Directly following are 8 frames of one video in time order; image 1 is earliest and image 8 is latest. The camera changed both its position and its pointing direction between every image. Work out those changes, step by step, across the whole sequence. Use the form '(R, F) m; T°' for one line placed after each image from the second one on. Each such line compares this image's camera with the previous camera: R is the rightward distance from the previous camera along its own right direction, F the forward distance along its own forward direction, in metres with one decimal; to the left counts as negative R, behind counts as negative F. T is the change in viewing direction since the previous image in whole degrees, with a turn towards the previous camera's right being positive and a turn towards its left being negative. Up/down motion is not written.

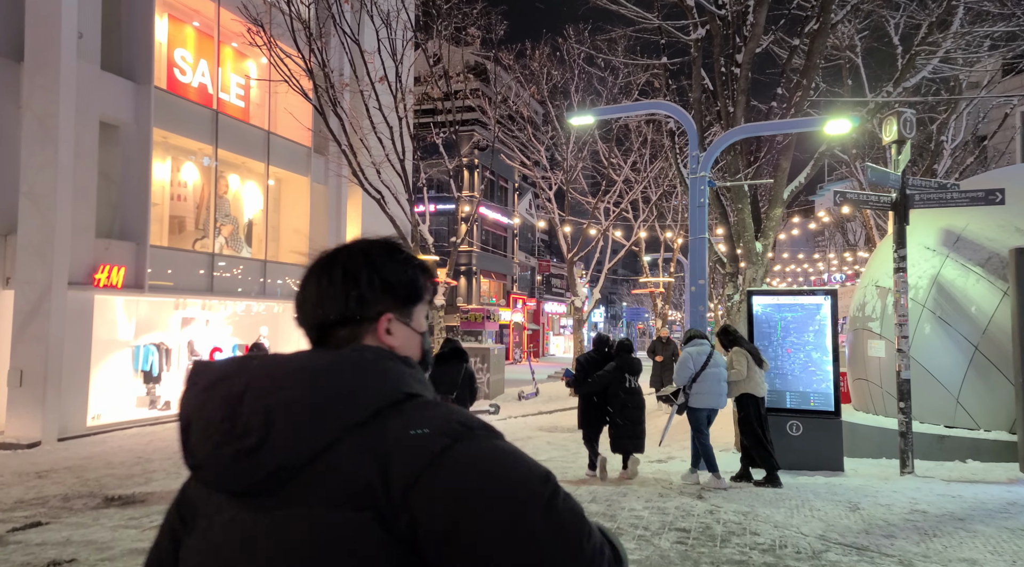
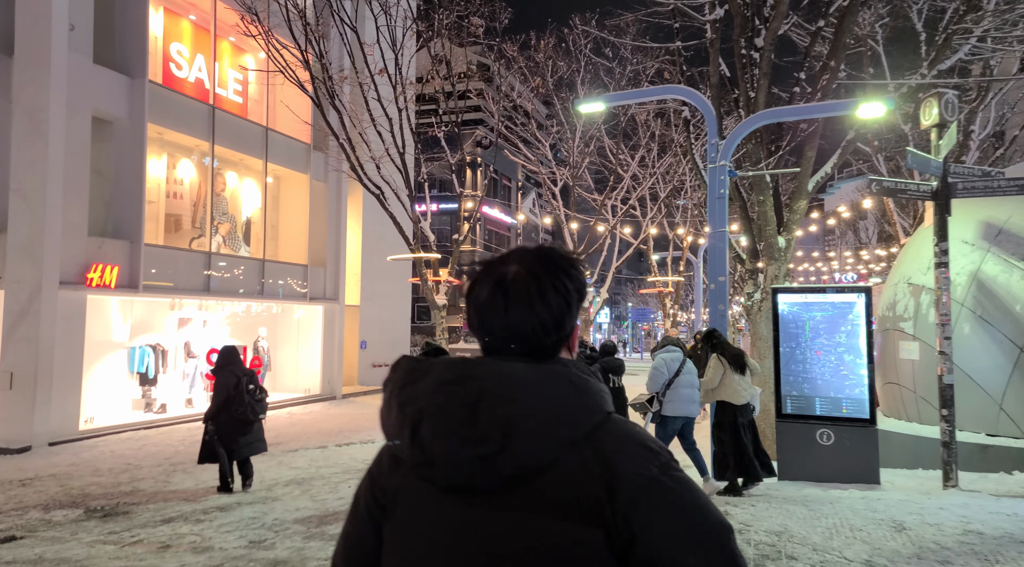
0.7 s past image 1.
(0.0, +0.6) m; 0°
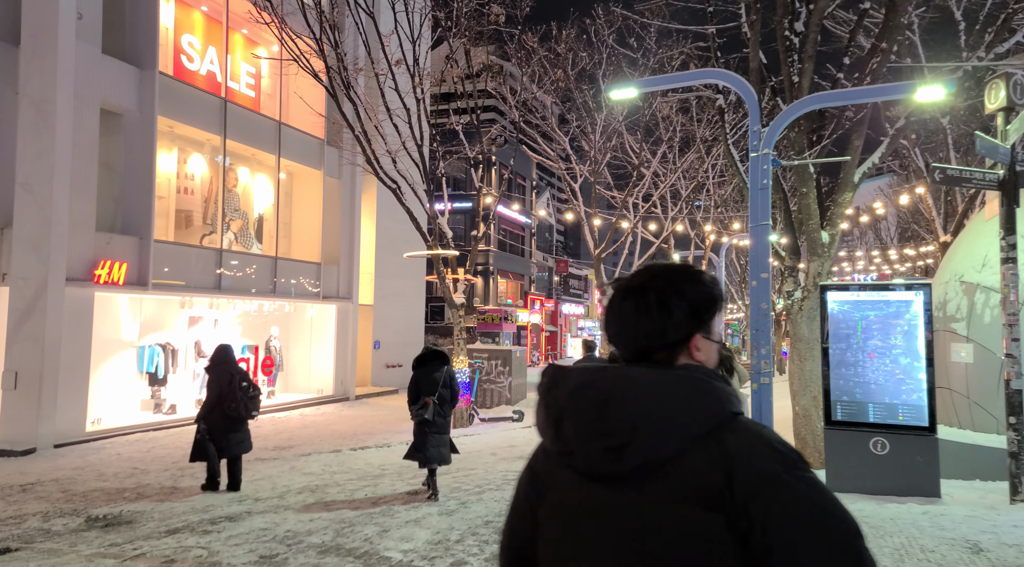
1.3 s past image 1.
(-0.2, +0.5) m; -1°
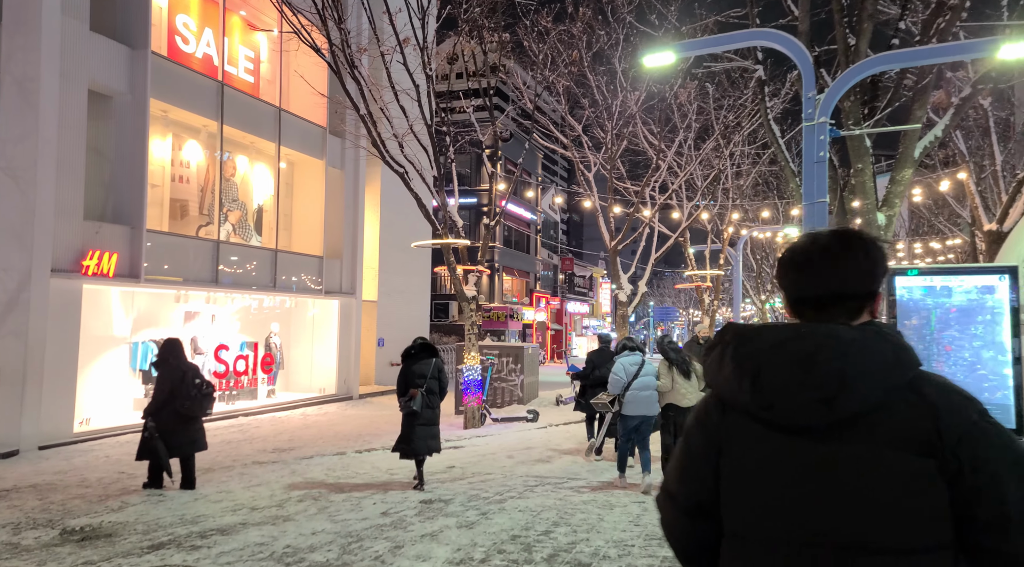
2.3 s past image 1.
(-0.2, +0.8) m; 0°
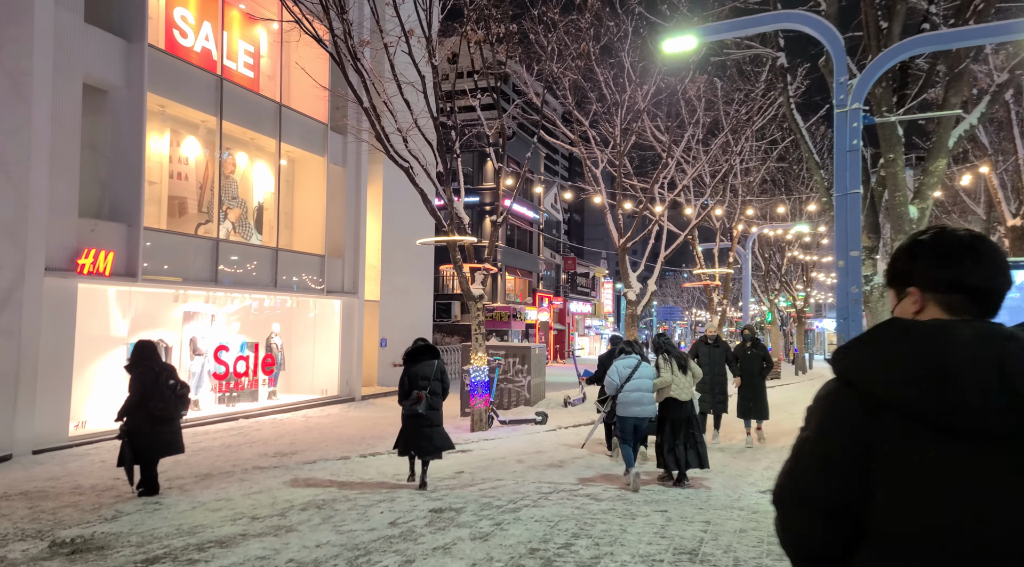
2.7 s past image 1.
(-0.1, +0.4) m; 0°
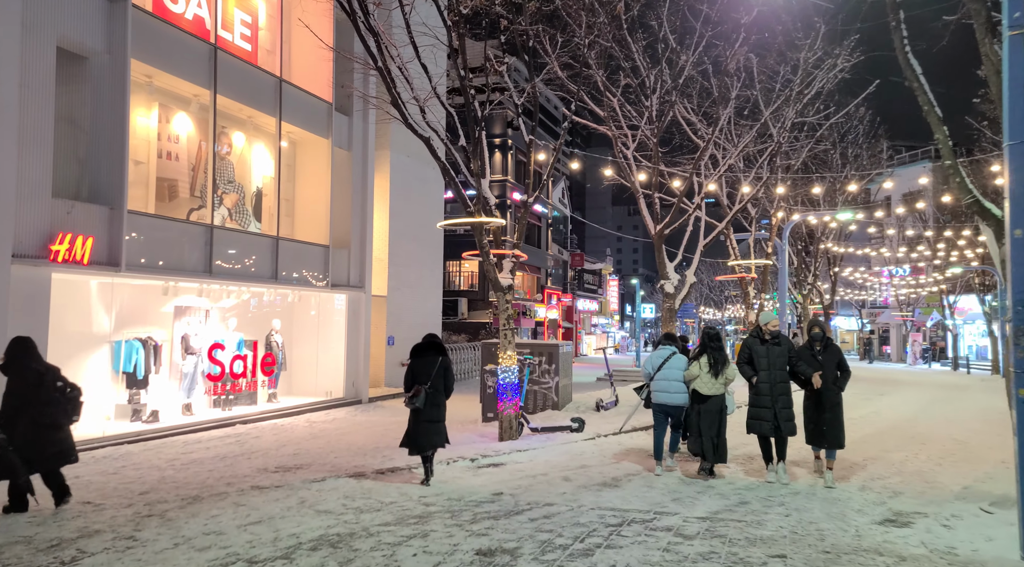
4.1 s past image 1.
(-0.5, +1.5) m; 0°
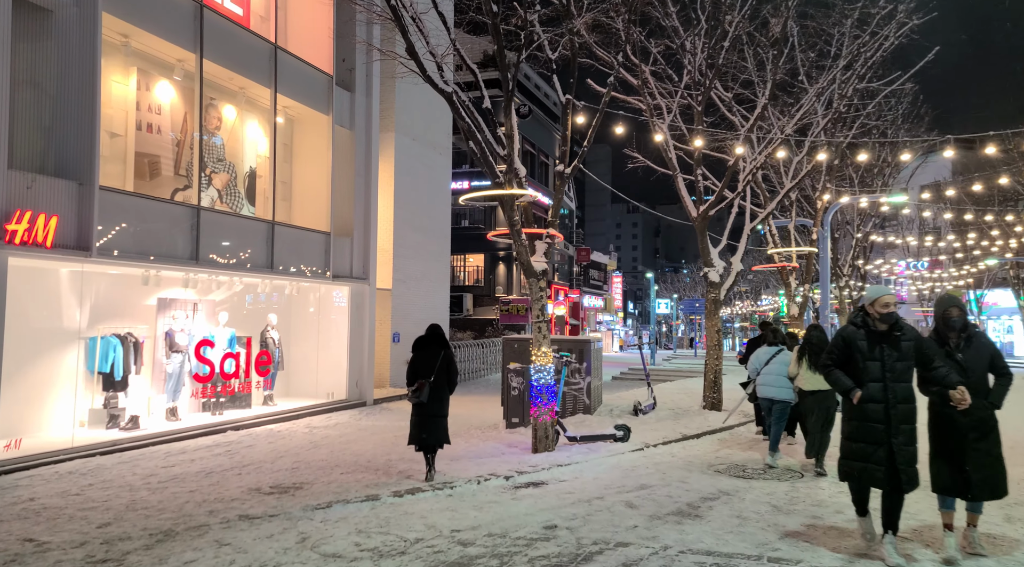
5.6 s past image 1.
(-0.4, +1.6) m; 0°
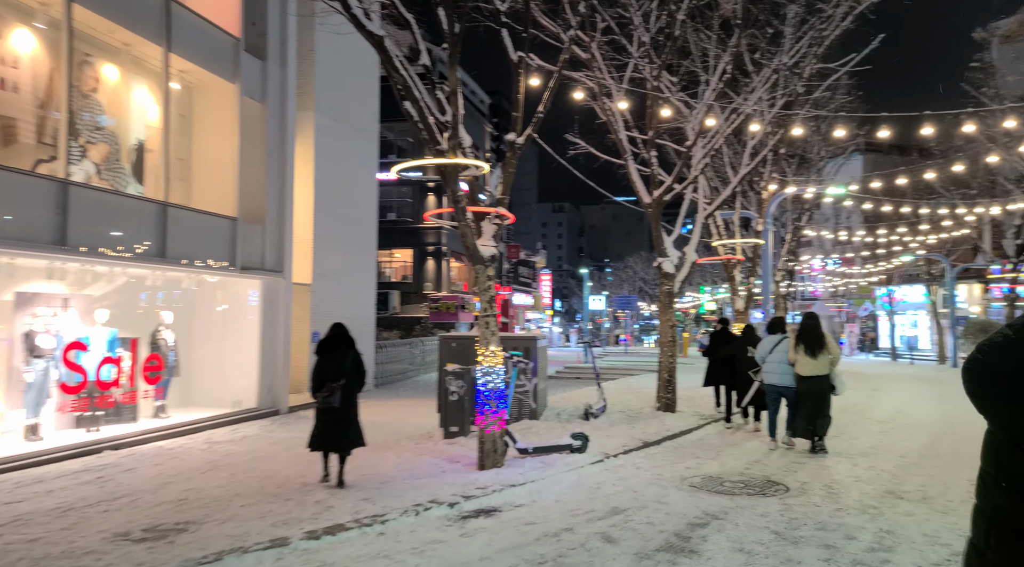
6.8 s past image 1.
(-0.2, +1.5) m; +6°
